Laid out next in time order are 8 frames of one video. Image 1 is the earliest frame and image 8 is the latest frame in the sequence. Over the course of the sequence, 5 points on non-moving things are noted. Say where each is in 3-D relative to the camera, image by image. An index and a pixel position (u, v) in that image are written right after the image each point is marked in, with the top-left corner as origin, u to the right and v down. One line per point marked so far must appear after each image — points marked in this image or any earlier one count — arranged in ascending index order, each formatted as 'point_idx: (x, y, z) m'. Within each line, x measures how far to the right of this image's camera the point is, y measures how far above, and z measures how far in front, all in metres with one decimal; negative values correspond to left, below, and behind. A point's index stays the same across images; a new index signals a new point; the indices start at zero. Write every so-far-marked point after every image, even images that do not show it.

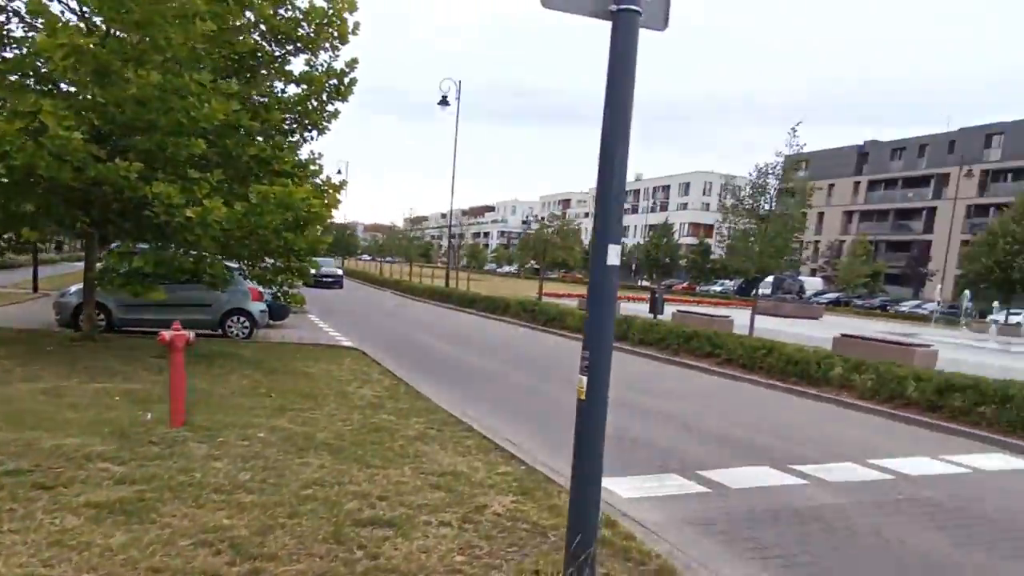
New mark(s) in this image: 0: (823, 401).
0: (+5.0, -1.8, +12.4) m
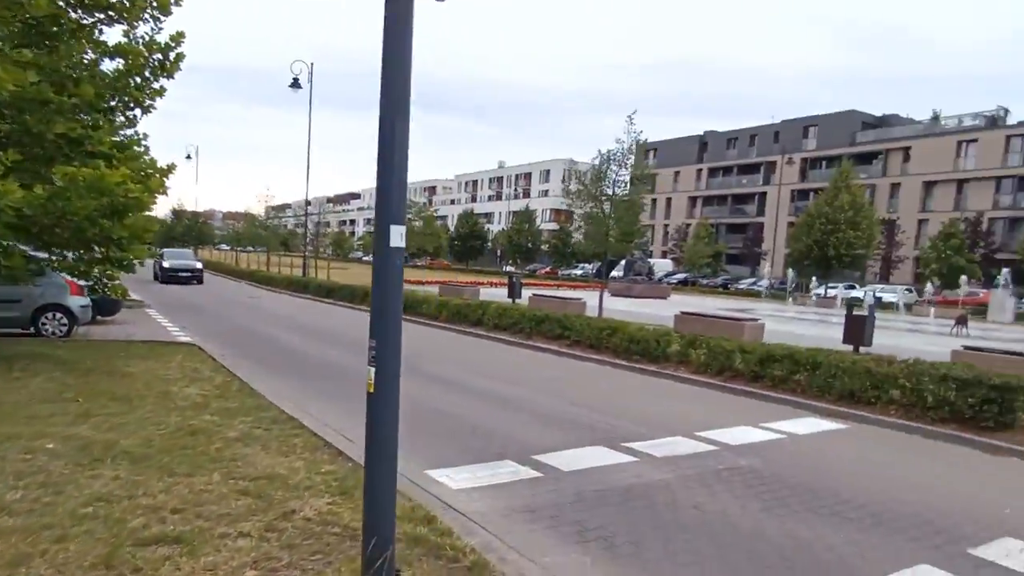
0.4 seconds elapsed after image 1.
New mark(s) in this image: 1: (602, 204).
0: (+2.5, -1.5, +12.7) m
1: (+2.1, +2.2, +19.0) m
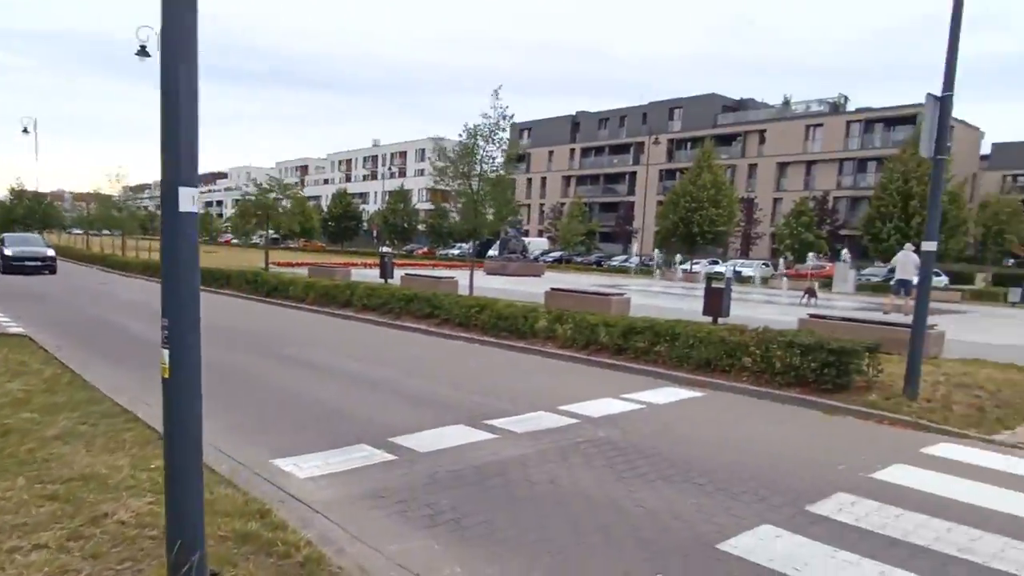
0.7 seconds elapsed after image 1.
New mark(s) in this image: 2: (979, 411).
0: (+0.3, -1.1, +12.7) m
1: (-1.1, +2.7, +18.8) m
2: (+4.9, -1.3, +7.9) m
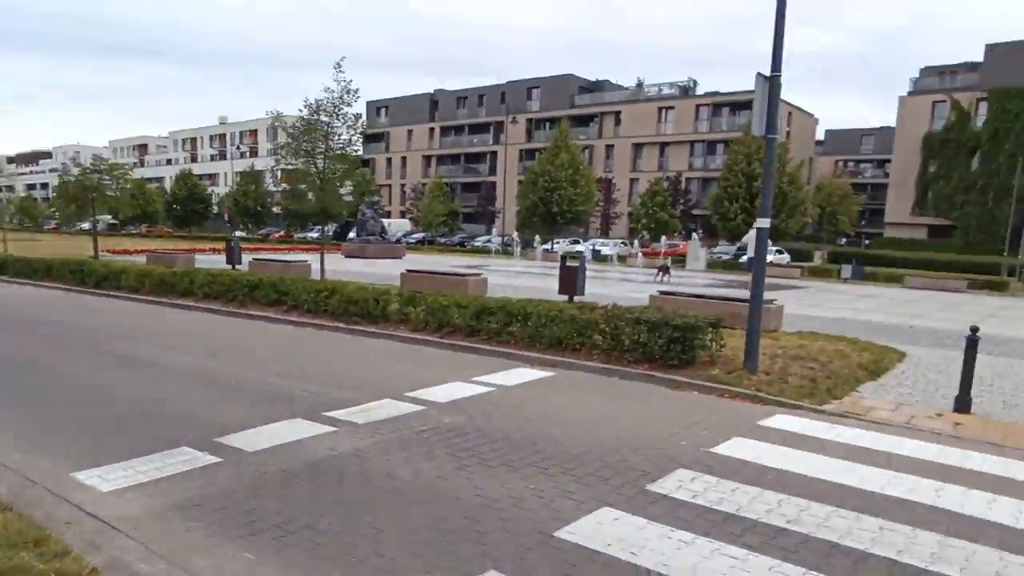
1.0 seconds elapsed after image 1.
0: (-2.1, -0.8, +12.3) m
1: (-4.7, +3.1, +17.8) m
2: (+3.3, -1.0, +8.3) m
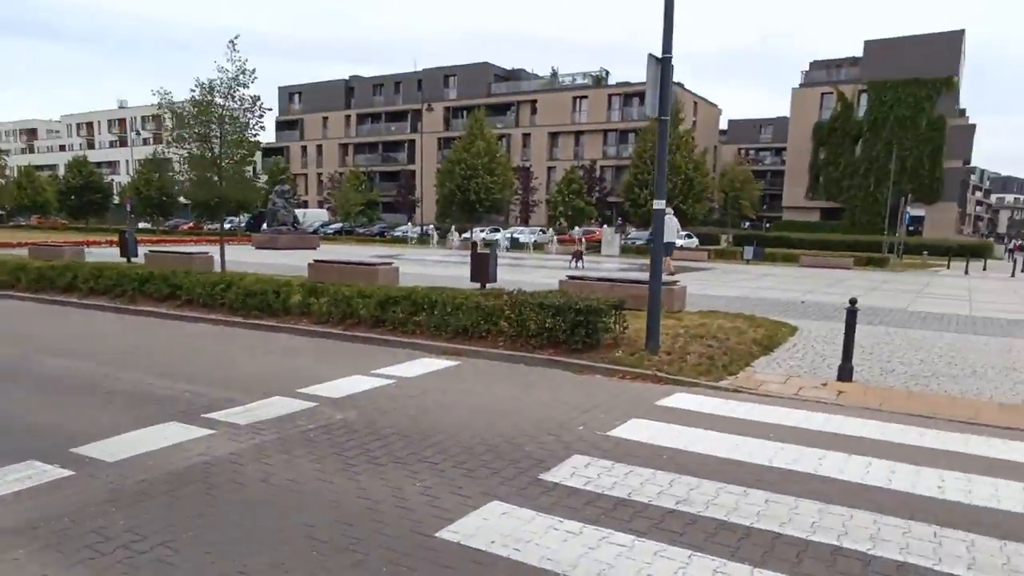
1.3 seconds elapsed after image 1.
0: (-3.6, -0.7, +11.7) m
1: (-6.8, +3.2, +16.9) m
2: (+2.2, -0.8, +8.3) m
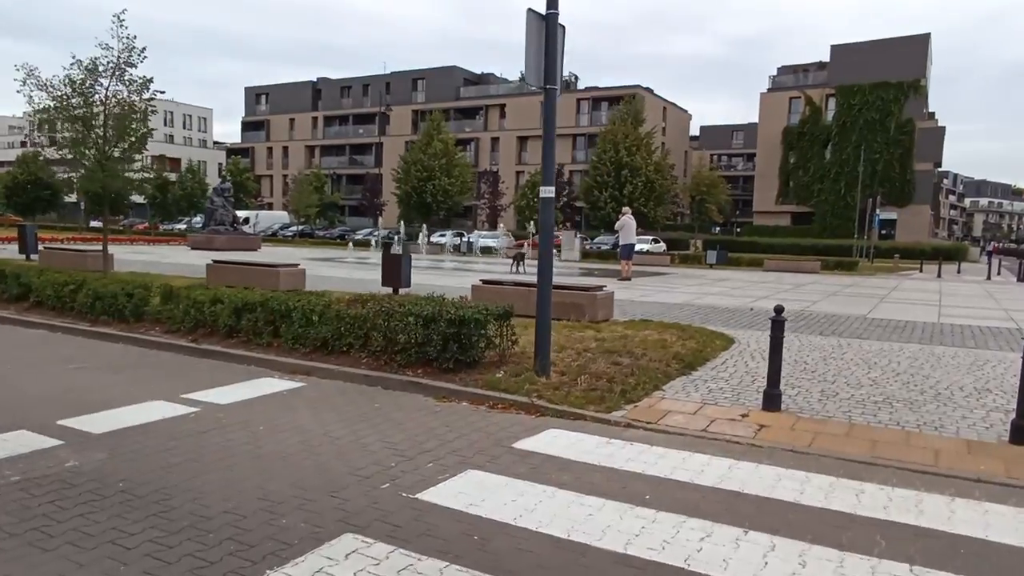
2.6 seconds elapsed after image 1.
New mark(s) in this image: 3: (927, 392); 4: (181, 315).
0: (-5.0, -0.7, +9.8) m
1: (-8.3, +3.1, +15.0) m
2: (+0.8, -0.8, +6.5) m
3: (+3.3, -0.9, +6.1) m
4: (-4.2, -0.4, +9.7) m
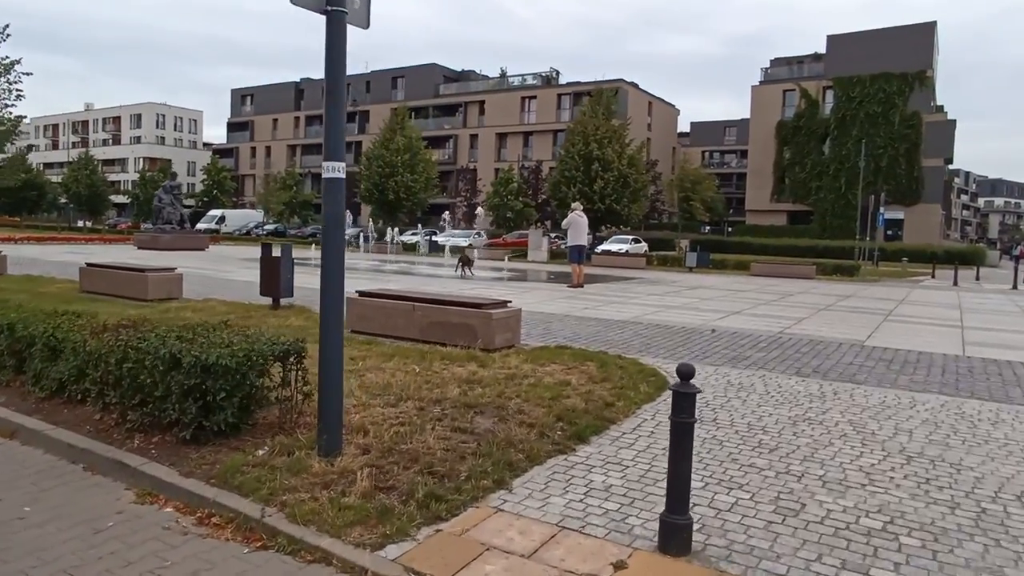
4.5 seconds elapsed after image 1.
0: (-6.2, -0.8, +7.2) m
1: (-9.5, +3.0, +12.5) m
2: (-0.5, -0.9, +3.9) m
3: (+2.0, -1.0, +3.4) m
4: (-5.4, -0.5, +7.1) m
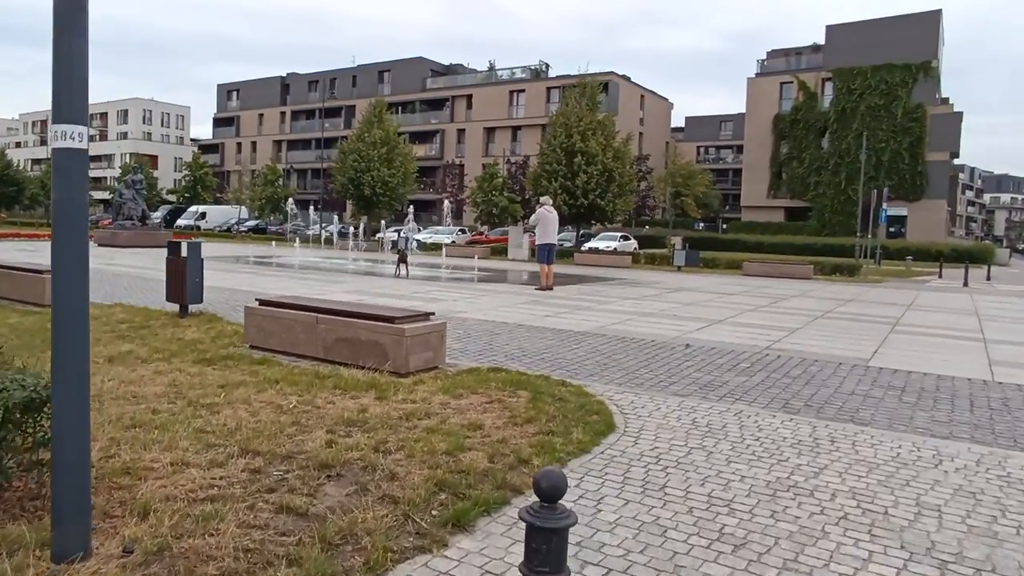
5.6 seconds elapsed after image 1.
0: (-6.8, -0.9, +5.8) m
1: (-10.1, +3.0, +11.1) m
2: (-1.1, -1.0, +2.5) m
3: (+1.4, -1.1, +2.1) m
4: (-6.0, -0.5, +5.7) m
